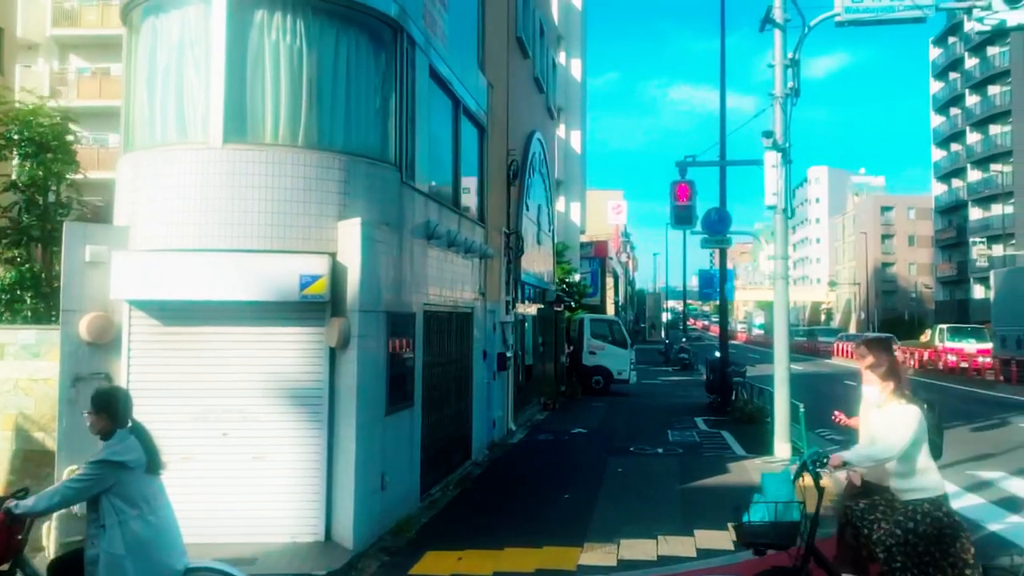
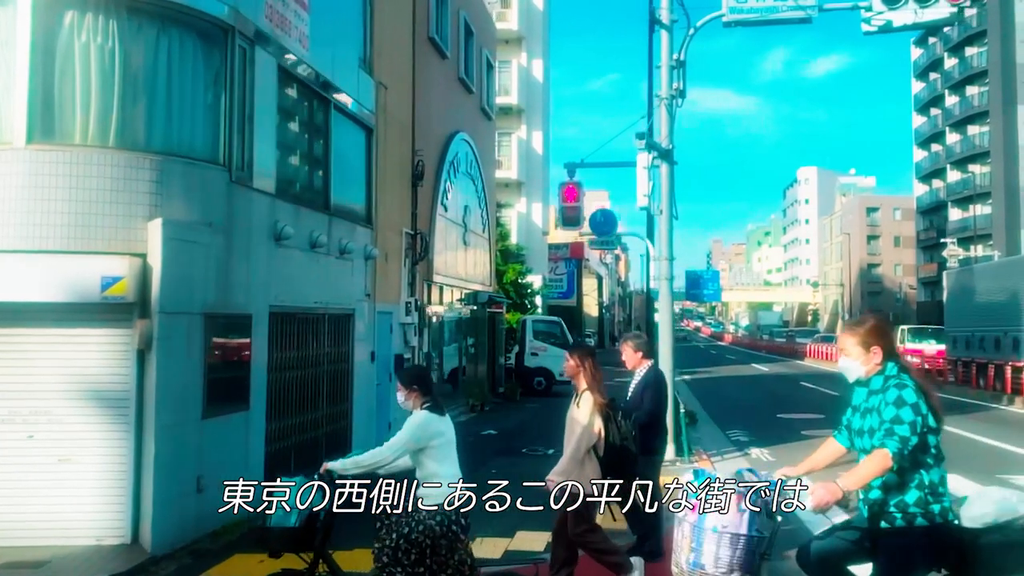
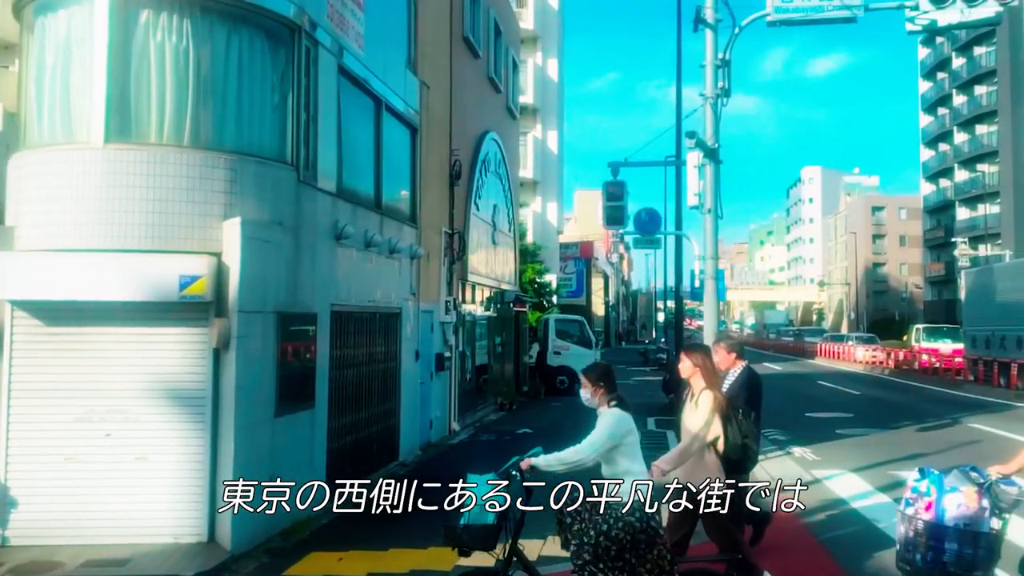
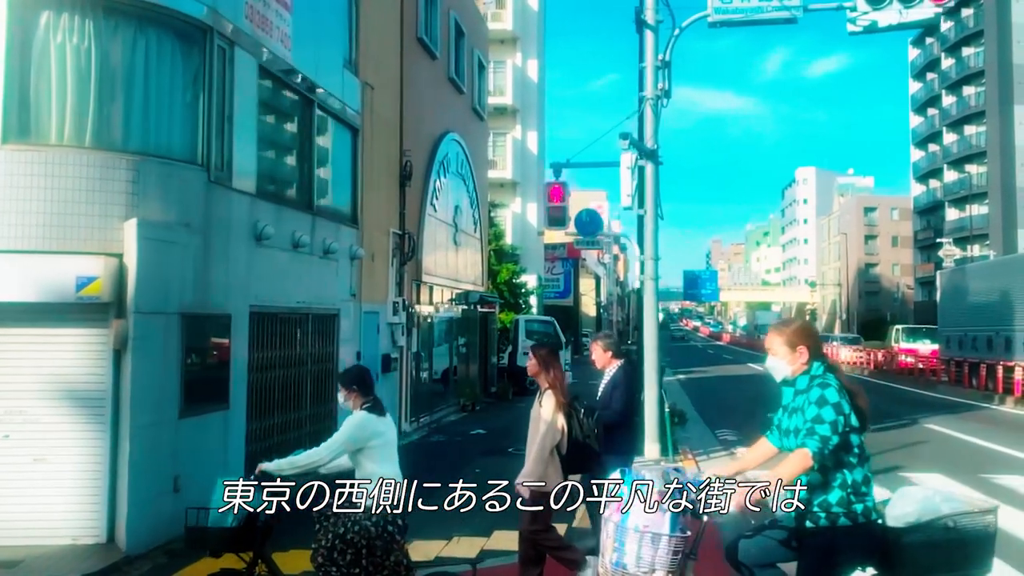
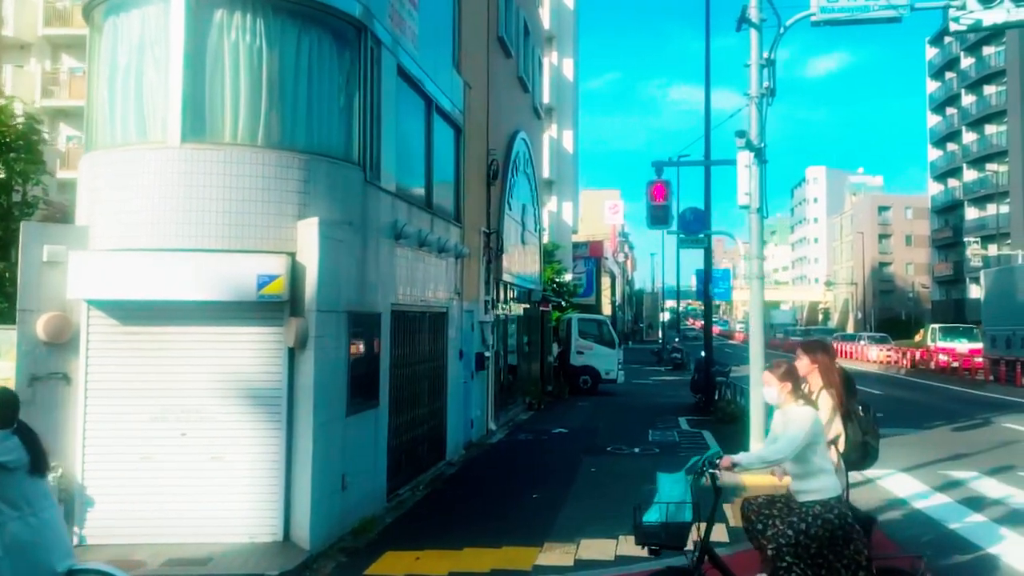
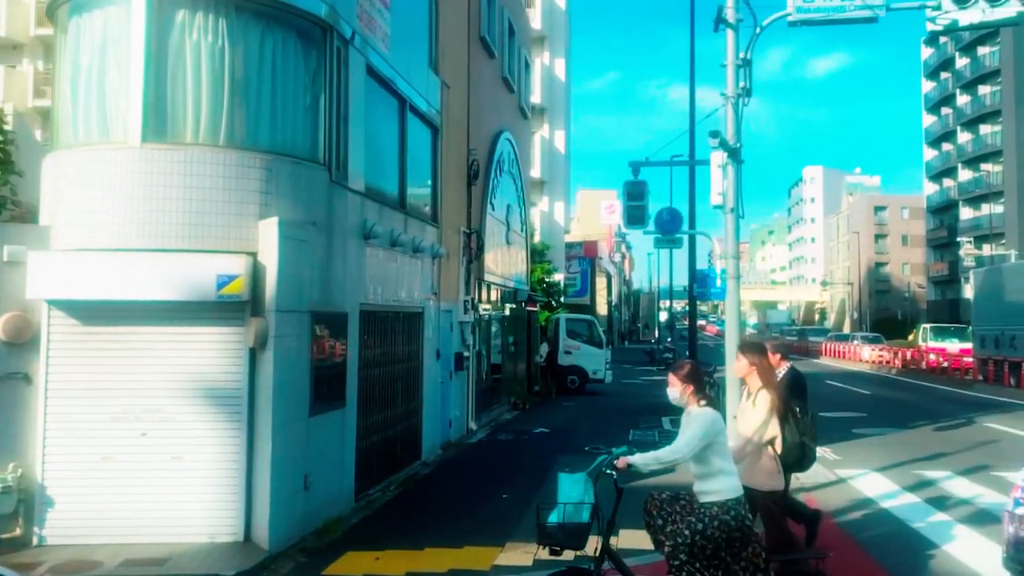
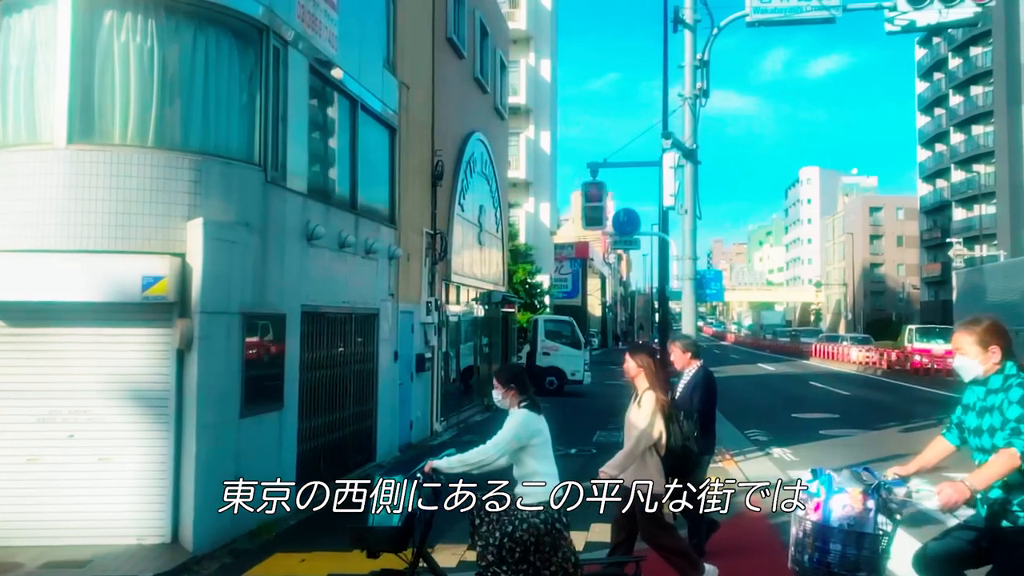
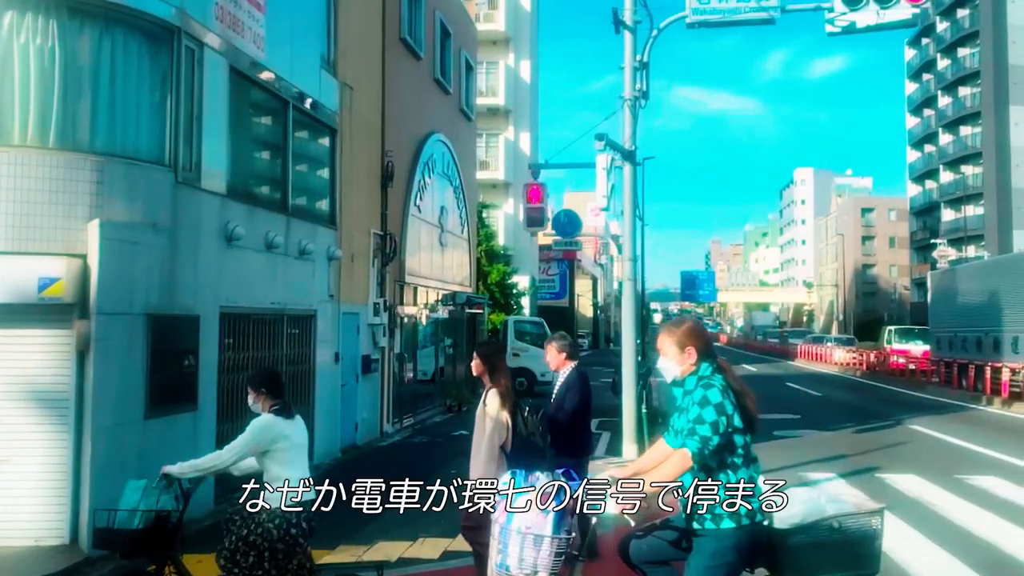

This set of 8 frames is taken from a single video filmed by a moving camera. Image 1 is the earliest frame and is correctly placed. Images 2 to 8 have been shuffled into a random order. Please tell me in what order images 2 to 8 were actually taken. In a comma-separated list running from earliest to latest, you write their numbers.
5, 6, 3, 7, 2, 4, 8
